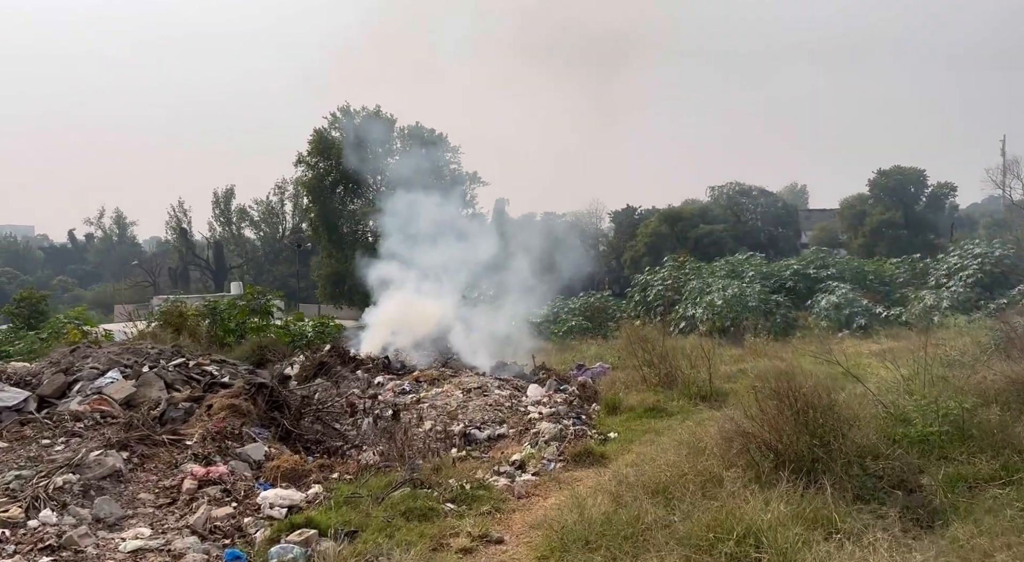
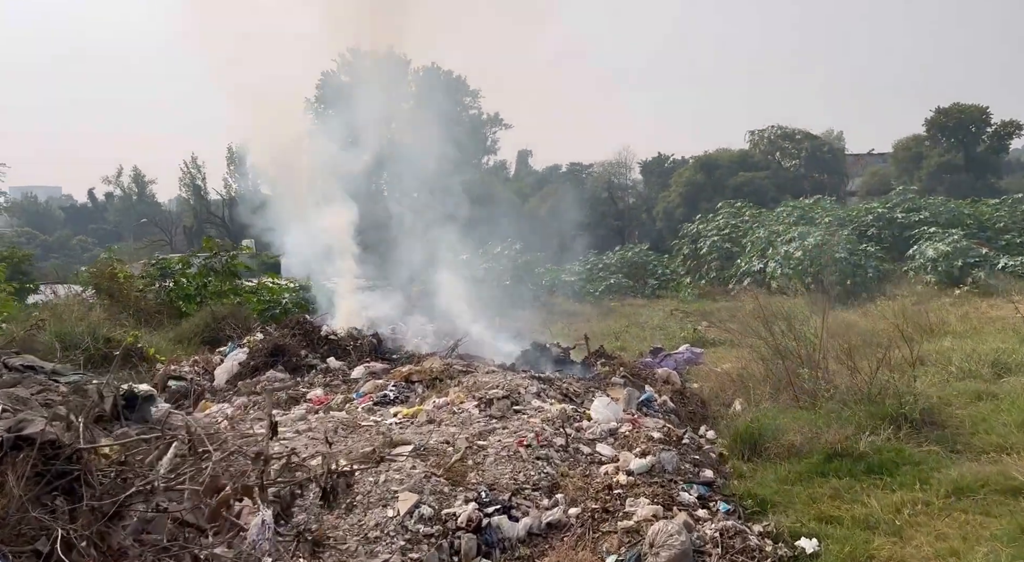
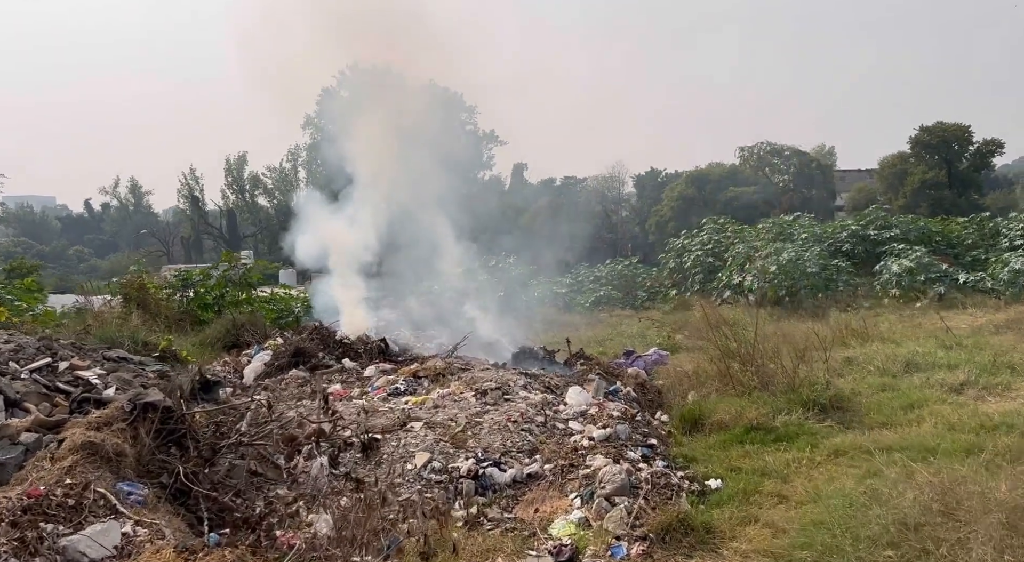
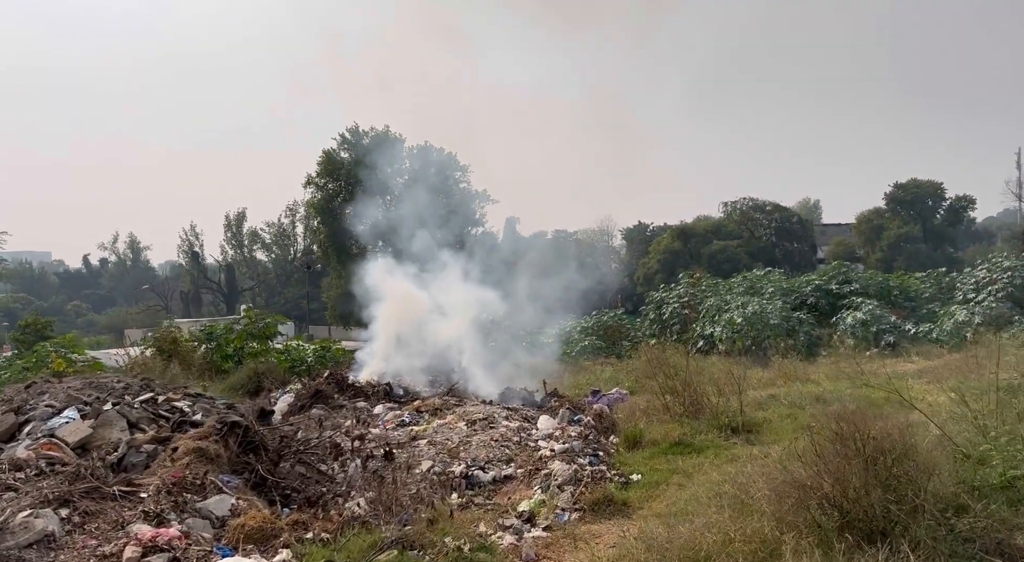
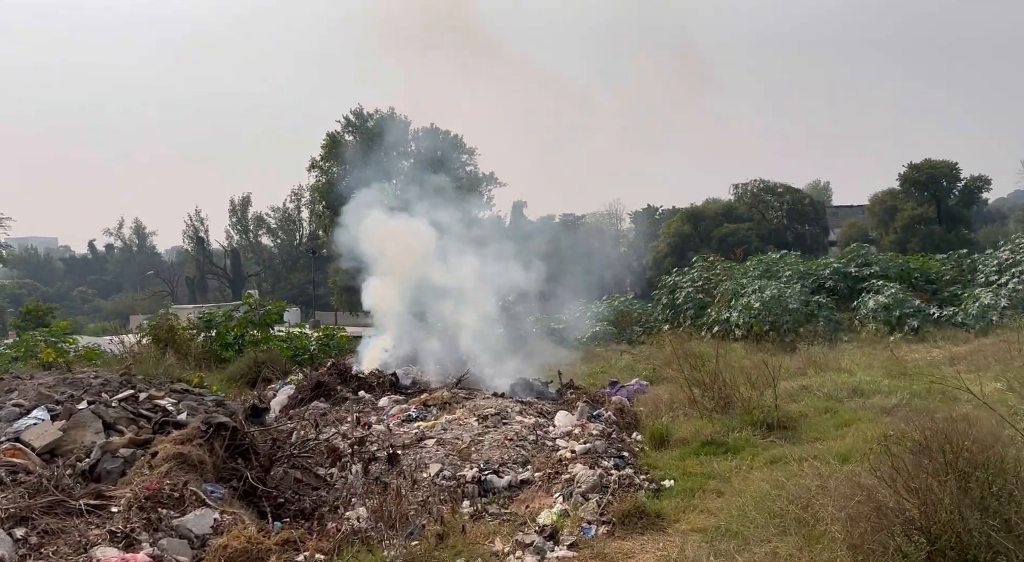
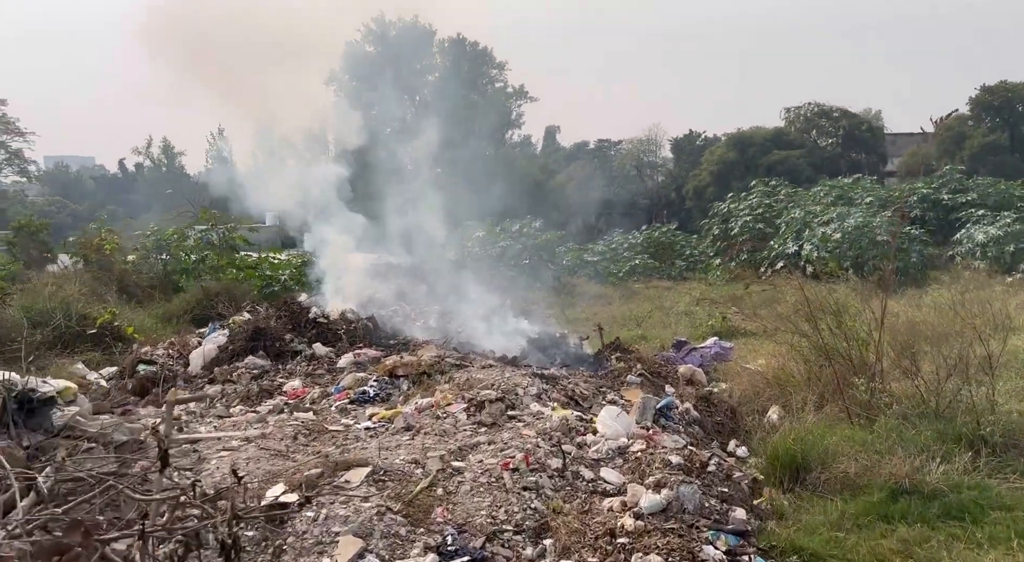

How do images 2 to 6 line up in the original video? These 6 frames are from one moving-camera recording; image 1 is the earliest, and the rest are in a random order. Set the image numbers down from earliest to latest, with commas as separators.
4, 5, 3, 2, 6
